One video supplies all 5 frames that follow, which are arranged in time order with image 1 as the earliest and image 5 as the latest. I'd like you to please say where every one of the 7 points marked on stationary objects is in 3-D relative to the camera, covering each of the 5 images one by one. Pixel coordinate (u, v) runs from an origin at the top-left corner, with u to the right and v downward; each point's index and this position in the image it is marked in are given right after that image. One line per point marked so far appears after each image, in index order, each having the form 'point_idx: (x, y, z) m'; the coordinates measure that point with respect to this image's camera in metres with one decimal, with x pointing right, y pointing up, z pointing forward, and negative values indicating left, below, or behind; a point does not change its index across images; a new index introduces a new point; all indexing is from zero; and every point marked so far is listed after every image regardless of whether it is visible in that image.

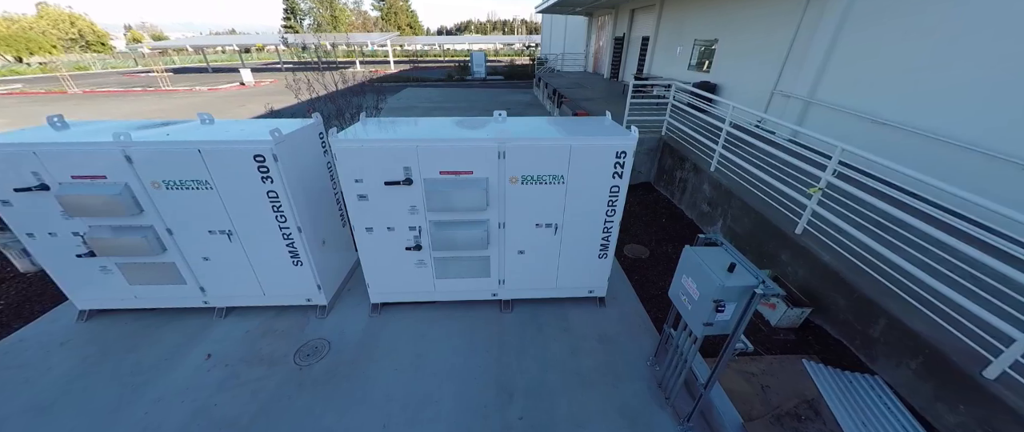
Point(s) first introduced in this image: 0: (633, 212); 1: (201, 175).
0: (+2.0, +0.1, +5.4) m
1: (-2.4, +0.3, +2.5) m
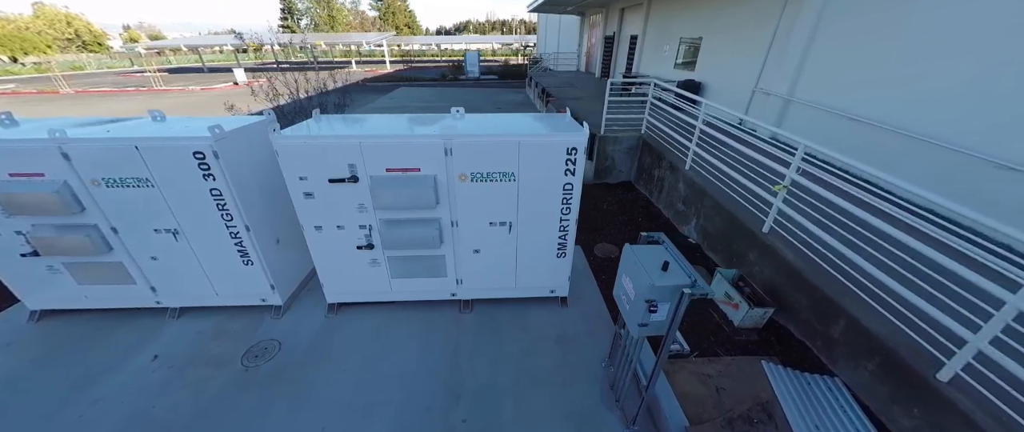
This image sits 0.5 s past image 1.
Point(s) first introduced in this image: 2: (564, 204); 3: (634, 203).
0: (+1.6, +0.1, +5.3) m
1: (-2.8, +0.3, +2.5) m
2: (+0.4, +0.1, +2.8) m
3: (+2.1, +0.2, +5.6) m
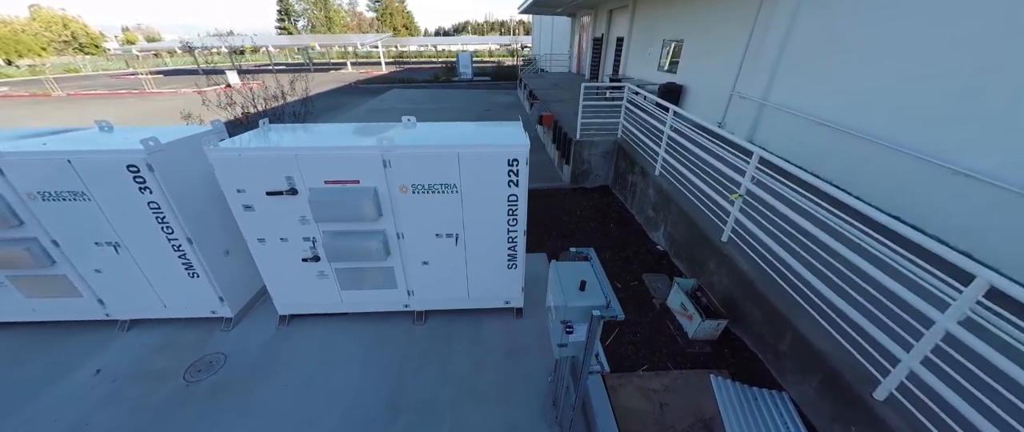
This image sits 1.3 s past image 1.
0: (+1.2, 0.0, +5.3) m
1: (-3.3, +0.2, +2.5) m
2: (0.0, 0.0, +2.7) m
3: (+1.6, +0.1, +5.5) m
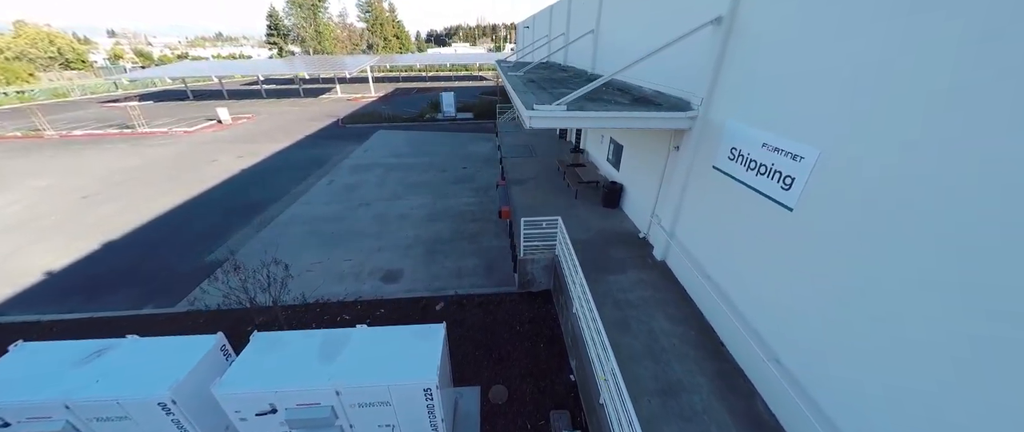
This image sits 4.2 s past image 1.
0: (+0.2, -2.3, +6.4) m
1: (-4.2, -2.1, +3.5) m
2: (-0.9, -2.3, +3.8) m
3: (+0.6, -2.1, +6.7) m
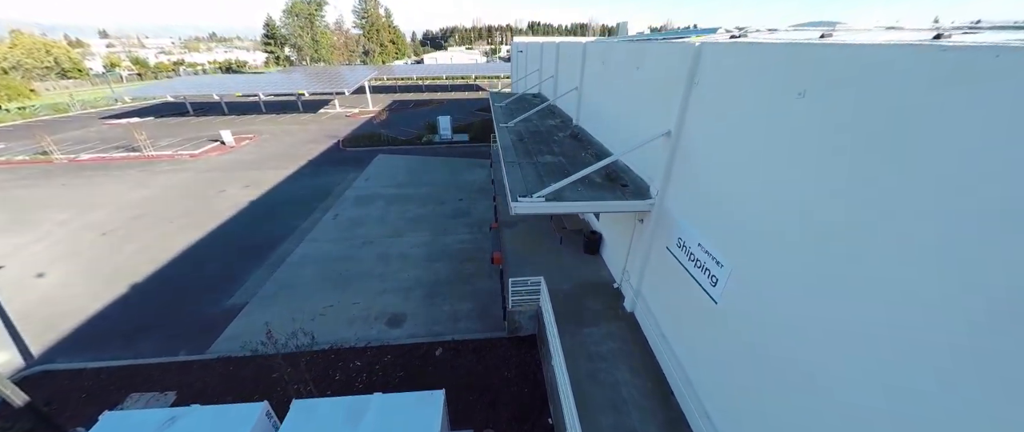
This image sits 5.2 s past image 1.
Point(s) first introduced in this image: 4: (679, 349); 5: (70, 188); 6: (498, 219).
0: (-0.1, -3.7, +7.5) m
1: (-4.4, -3.6, +4.6) m
2: (-1.2, -3.8, +4.9) m
3: (+0.4, -3.6, +7.8) m
4: (+3.2, -2.5, +6.3) m
5: (-23.2, +1.5, +17.2) m
6: (-0.5, 0.0, +12.3) m
